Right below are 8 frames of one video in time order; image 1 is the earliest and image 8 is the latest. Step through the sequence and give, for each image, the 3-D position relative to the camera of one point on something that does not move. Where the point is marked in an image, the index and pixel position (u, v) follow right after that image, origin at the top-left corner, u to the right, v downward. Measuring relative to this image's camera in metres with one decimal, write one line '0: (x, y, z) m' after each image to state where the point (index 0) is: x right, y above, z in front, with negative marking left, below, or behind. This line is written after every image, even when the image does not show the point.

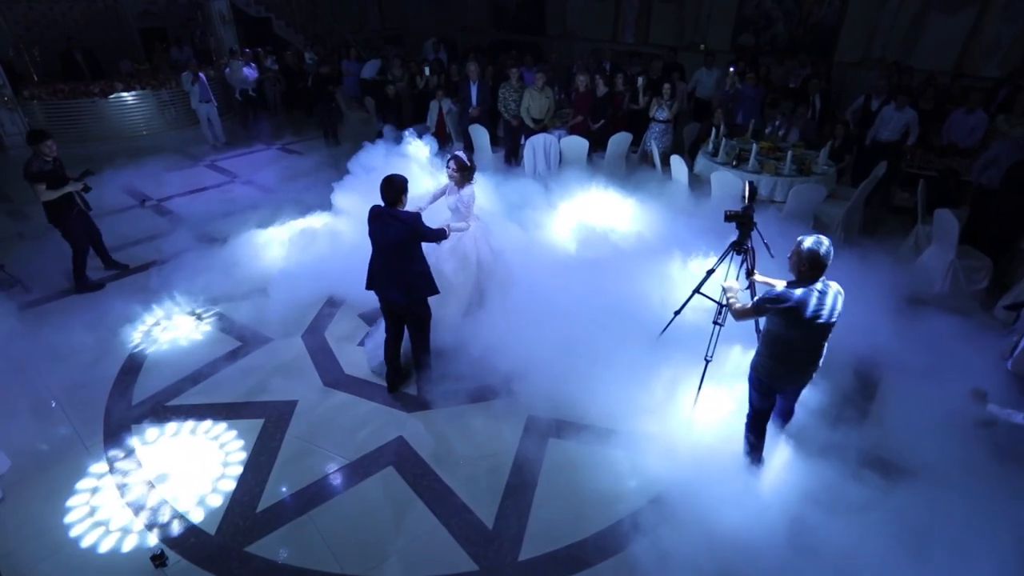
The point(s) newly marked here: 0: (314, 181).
0: (-2.9, +1.6, +8.0) m
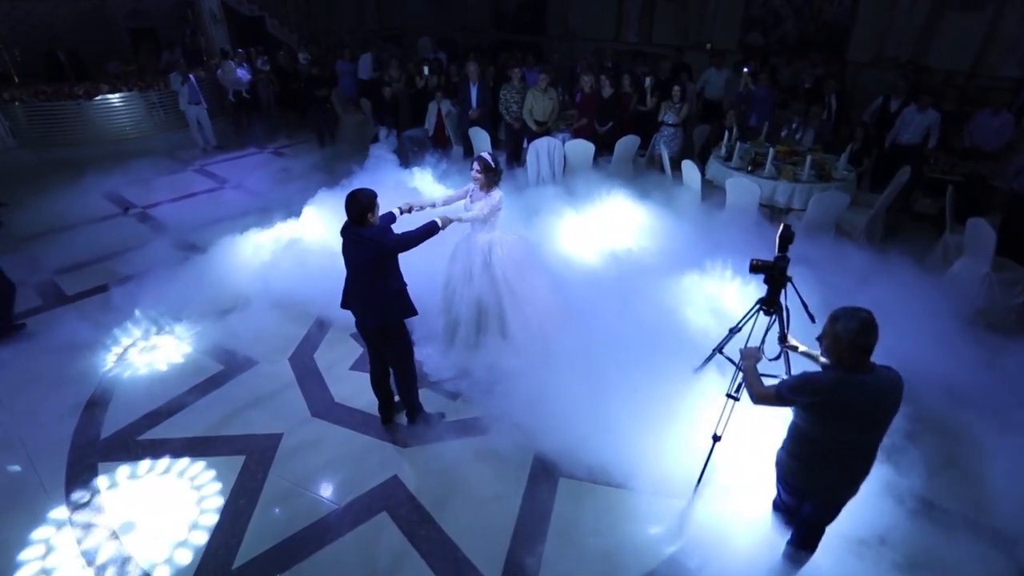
0: (-2.9, +1.5, +7.7) m
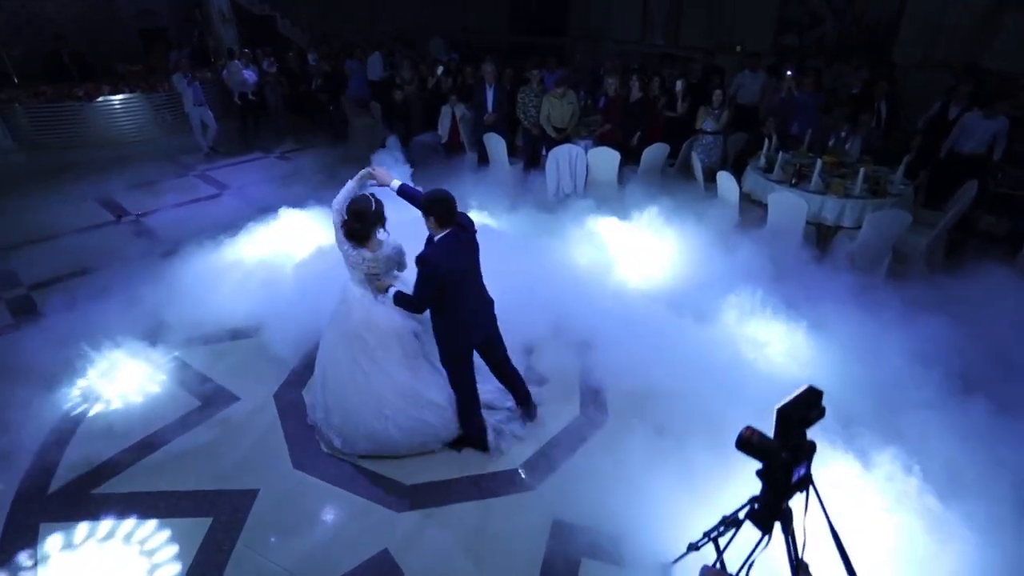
0: (-2.7, +1.3, +7.2) m
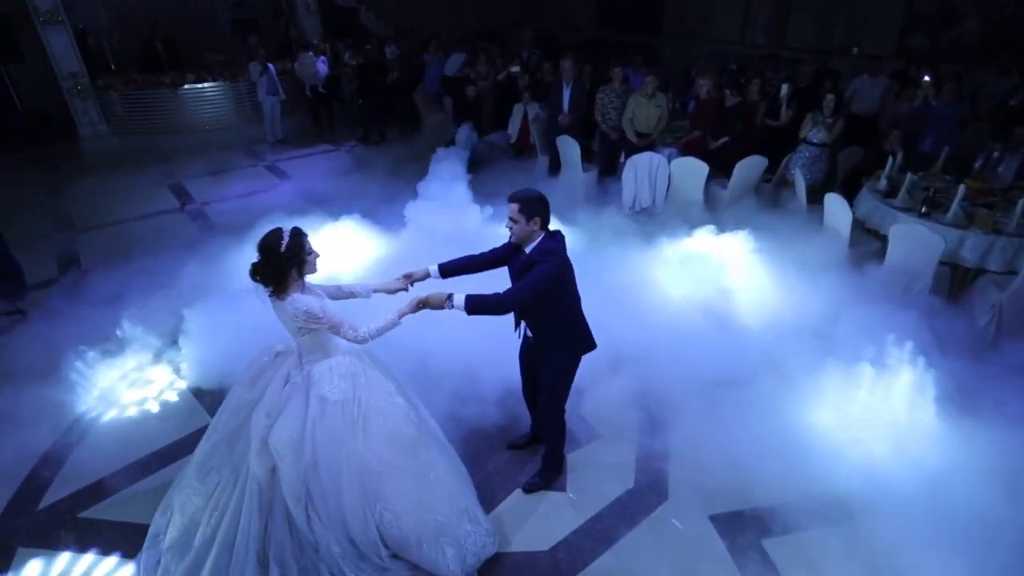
0: (-1.8, +1.3, +6.9) m
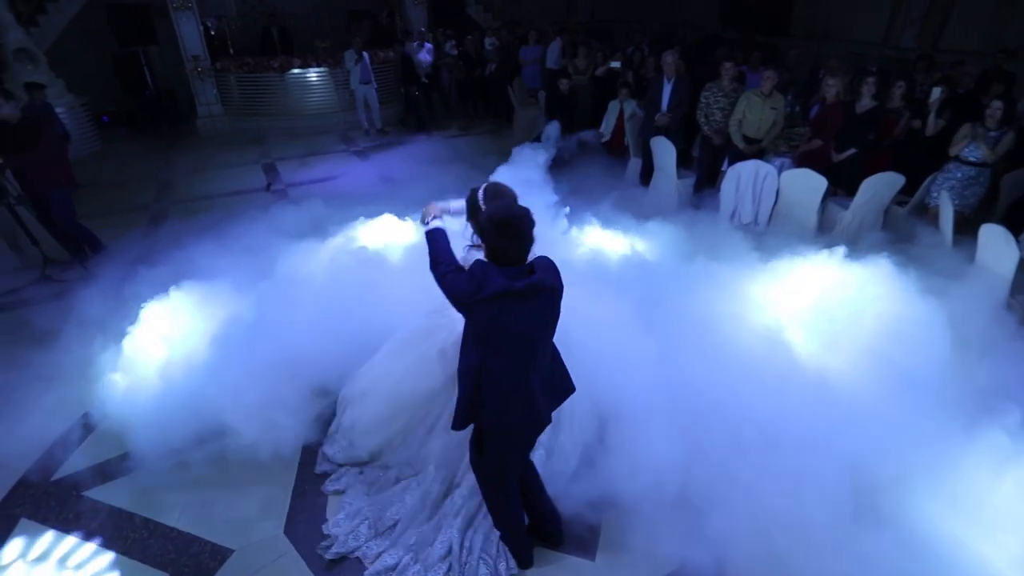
0: (-0.8, +1.3, +6.7) m
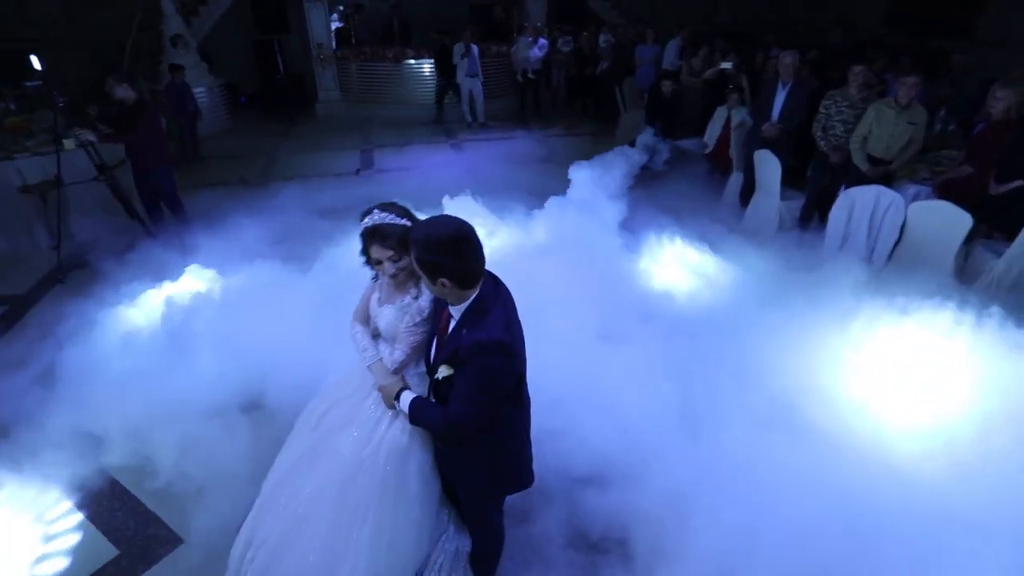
0: (+0.2, +1.2, +6.4) m
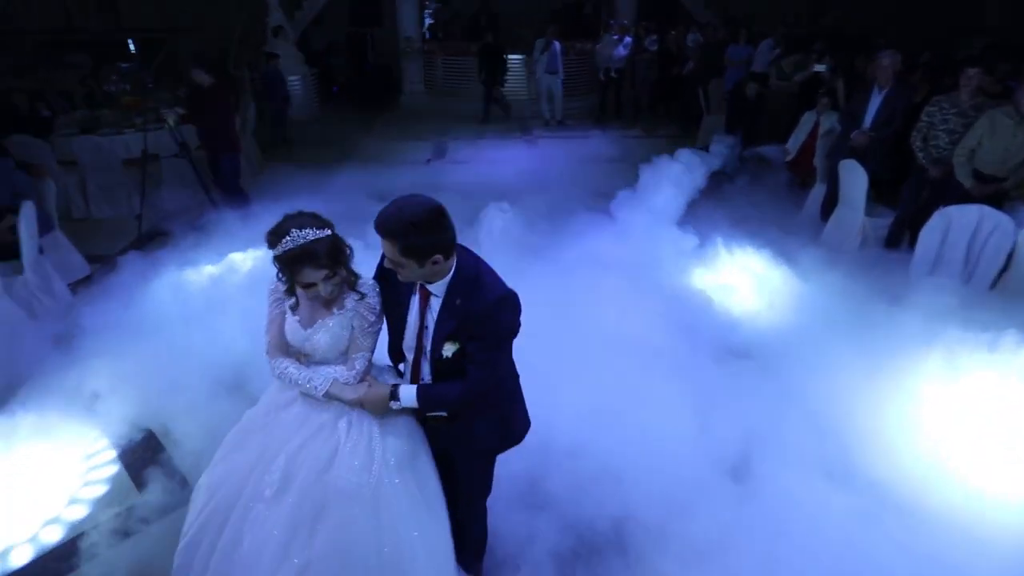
0: (+1.0, +1.2, +6.2) m
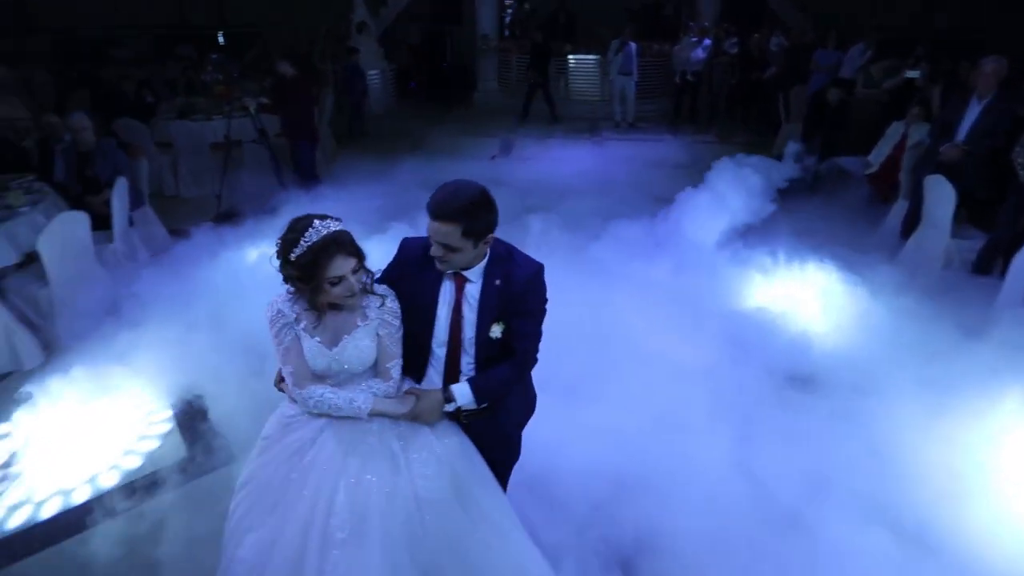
0: (+1.7, +1.1, +6.0) m
